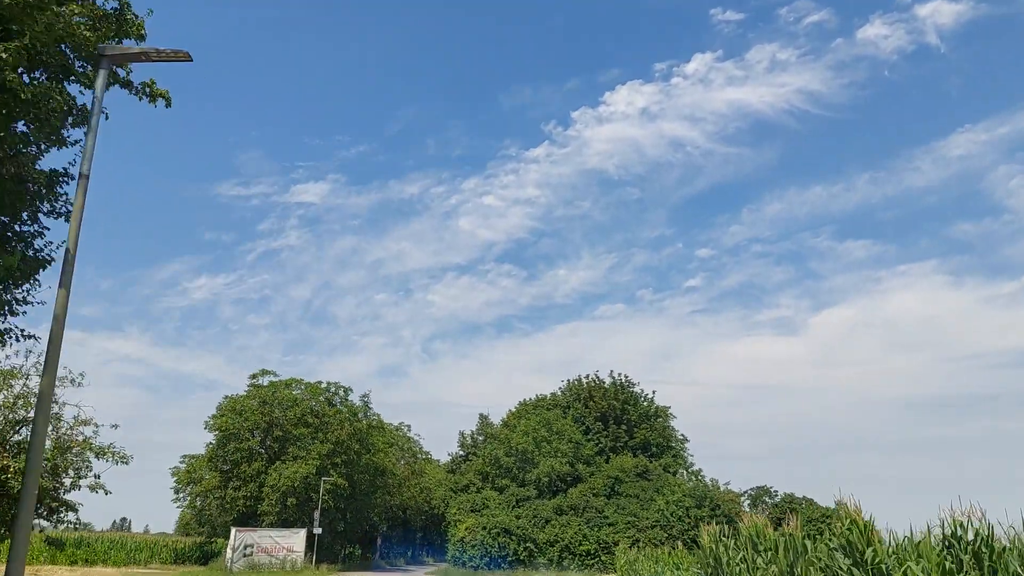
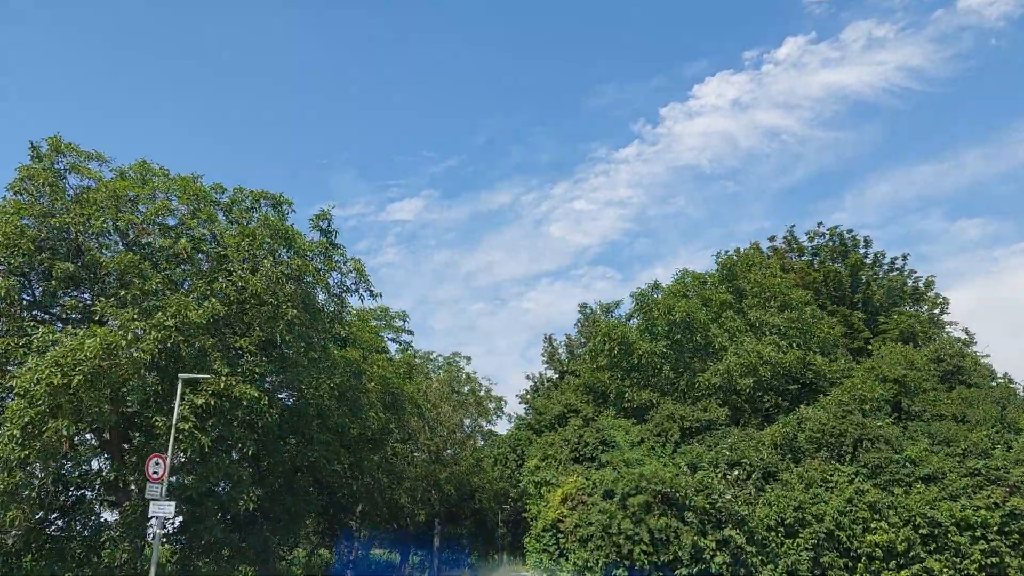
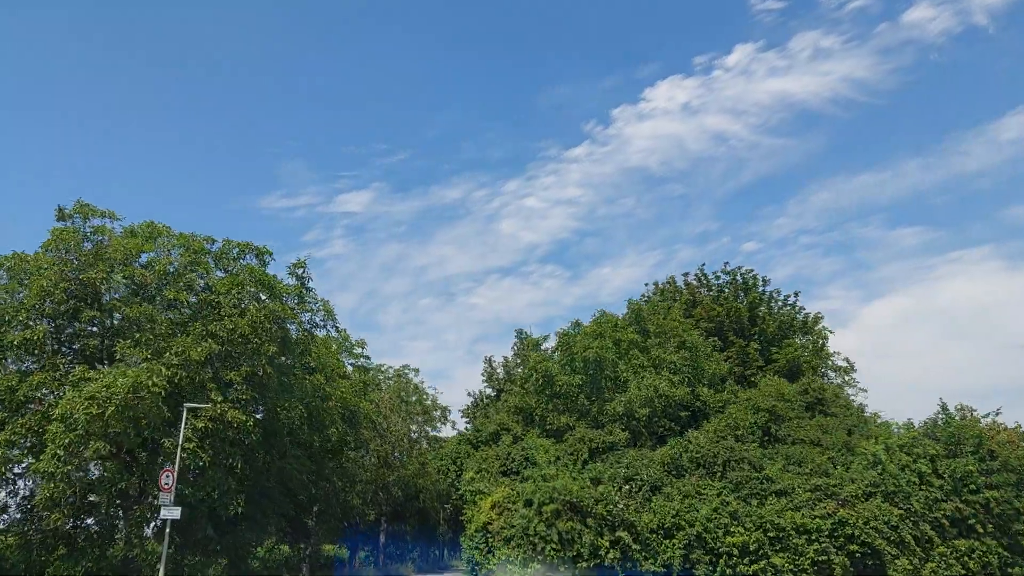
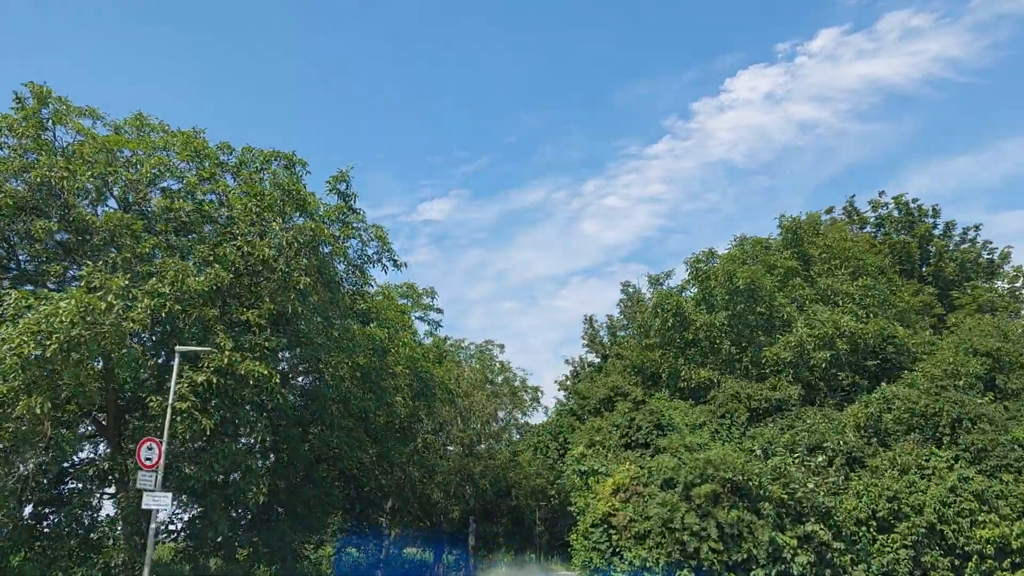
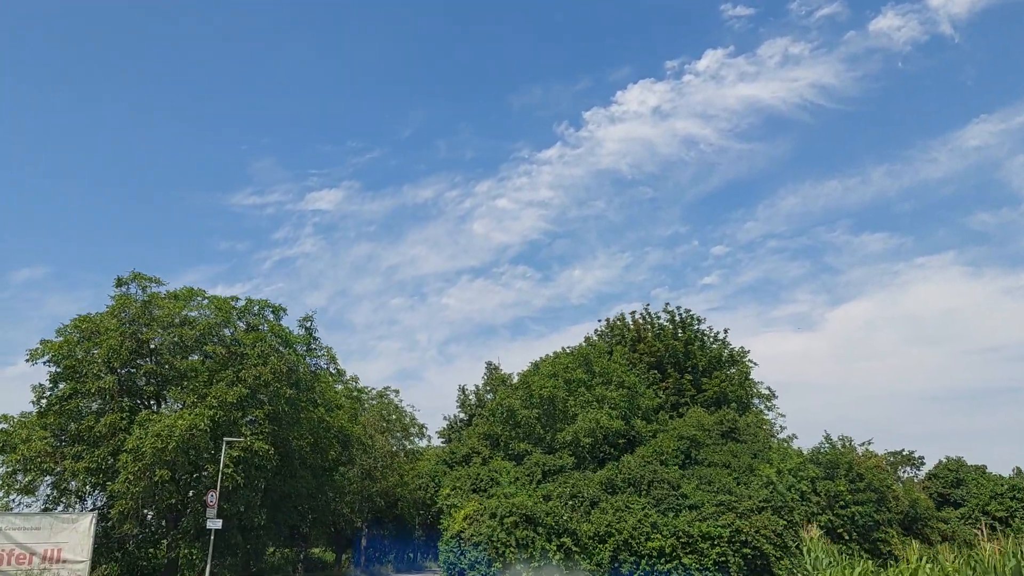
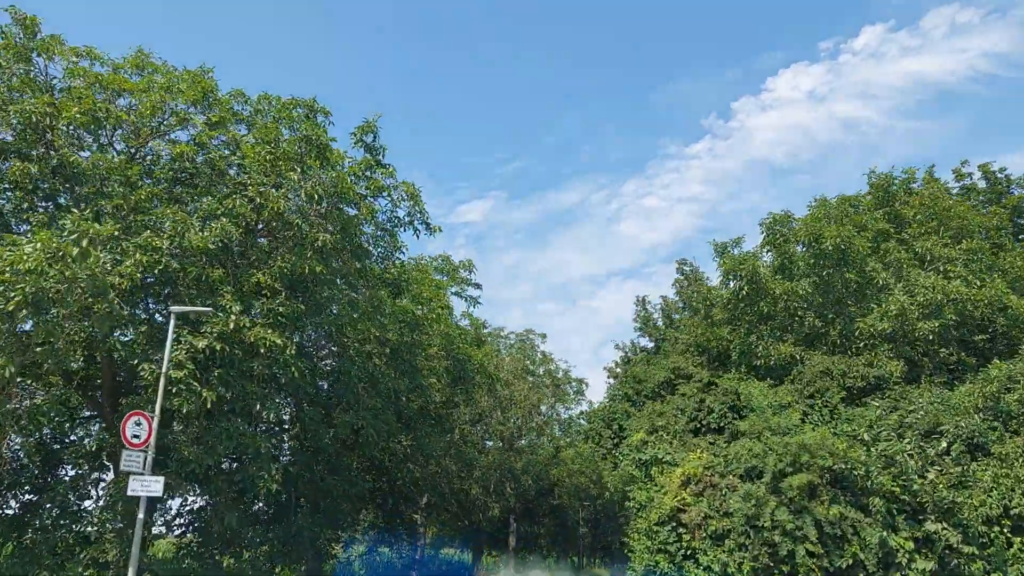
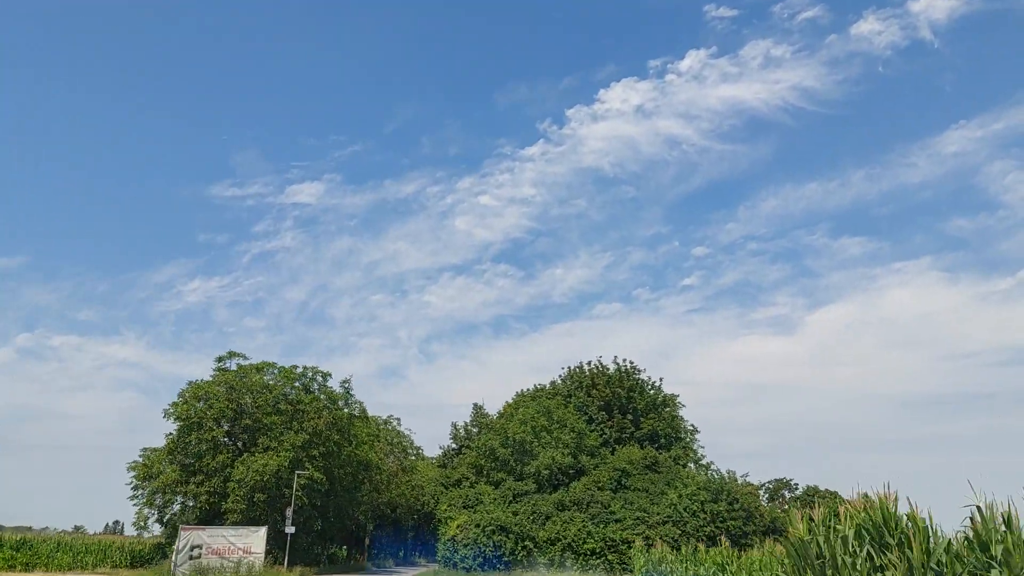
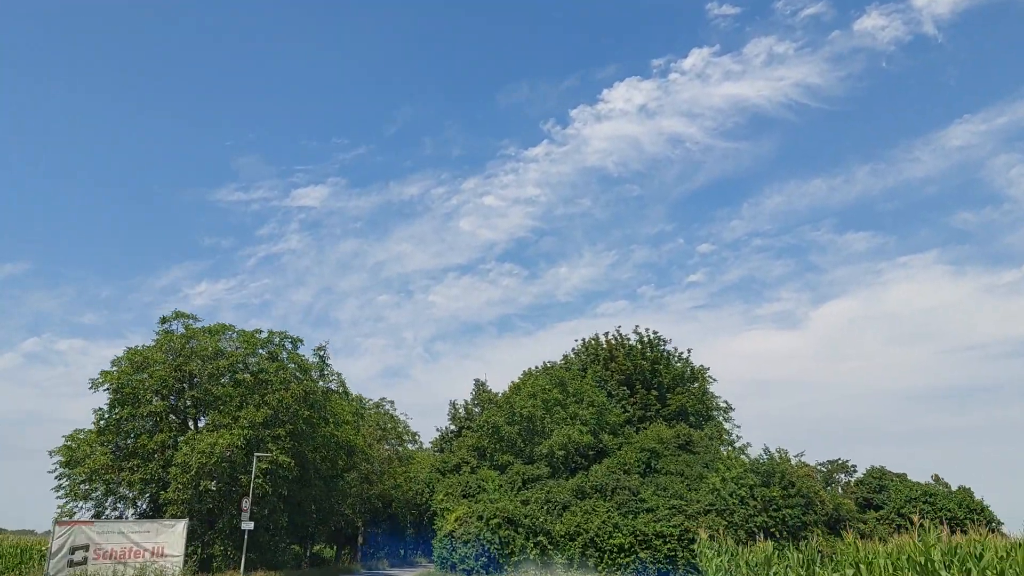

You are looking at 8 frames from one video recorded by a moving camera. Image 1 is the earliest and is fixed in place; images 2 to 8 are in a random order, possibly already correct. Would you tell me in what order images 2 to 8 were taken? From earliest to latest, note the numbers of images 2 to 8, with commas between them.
7, 8, 5, 3, 2, 4, 6
